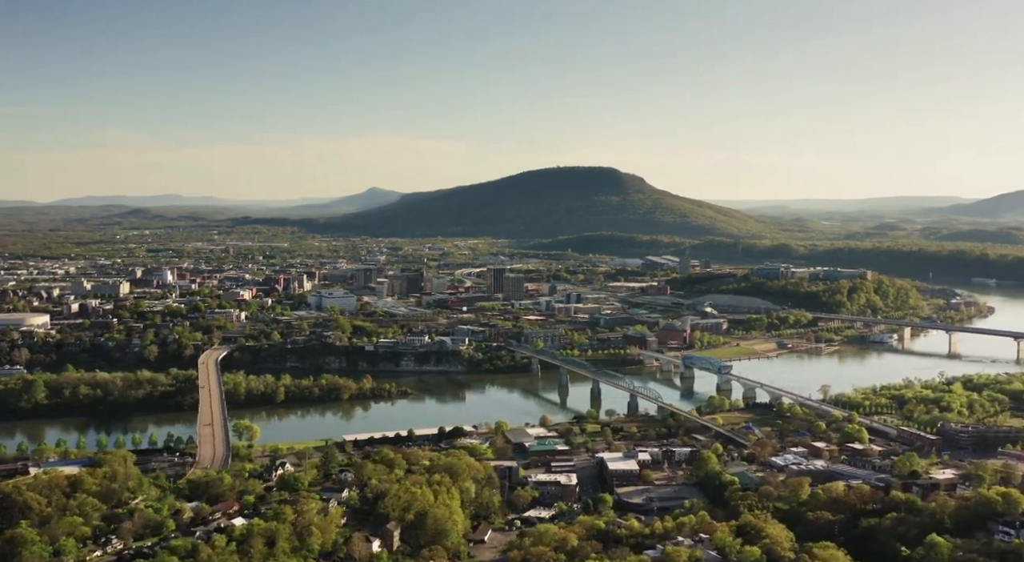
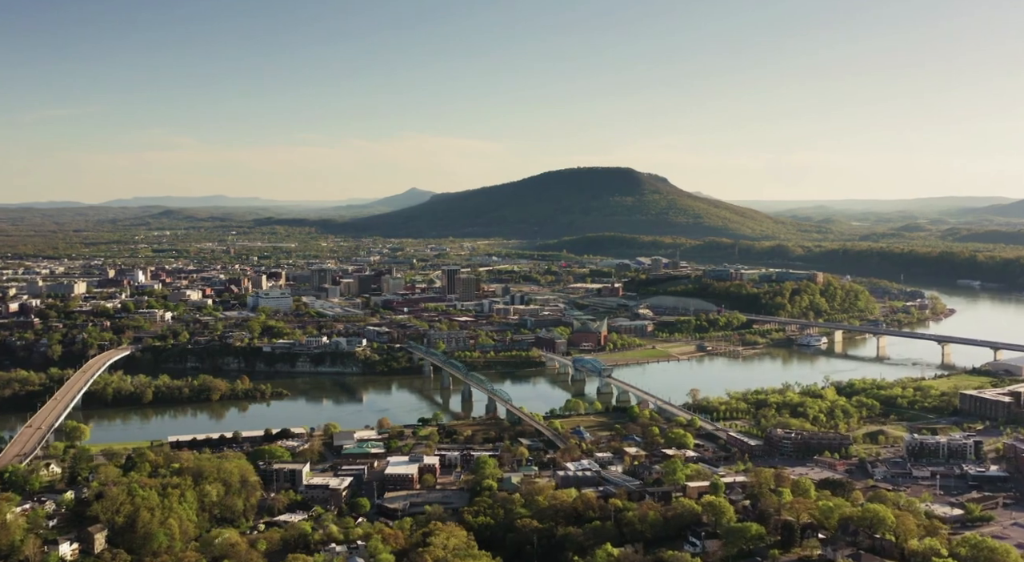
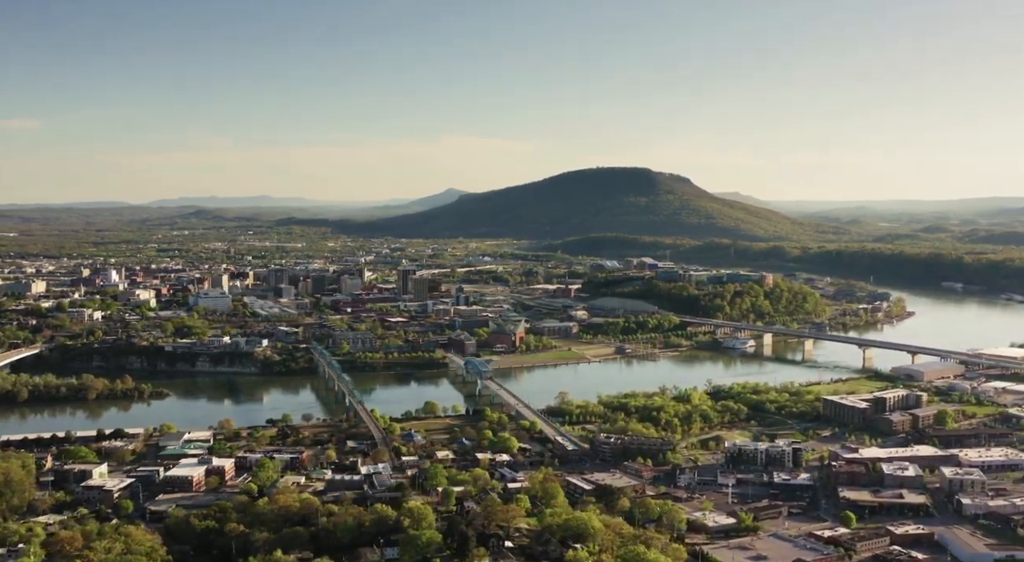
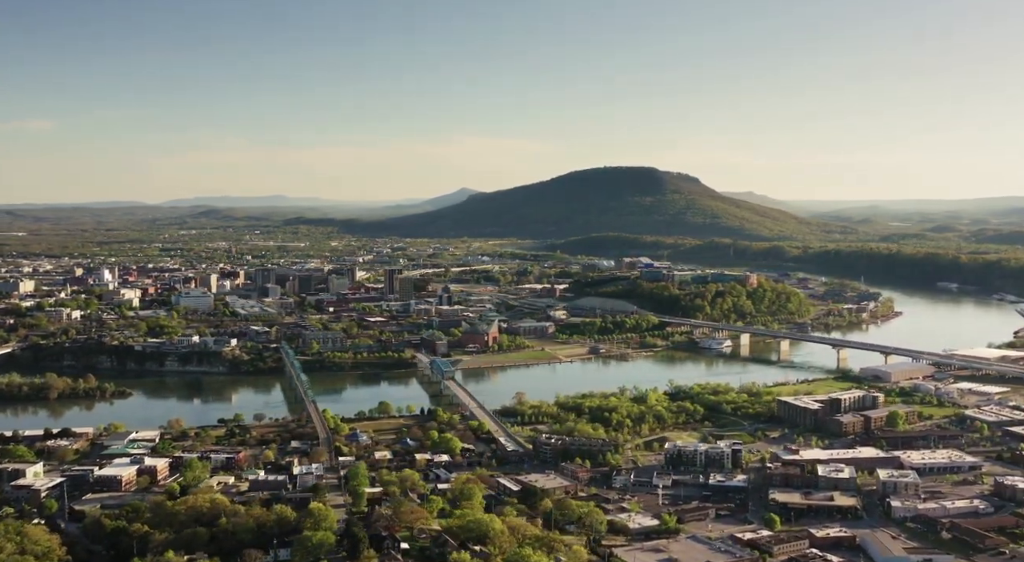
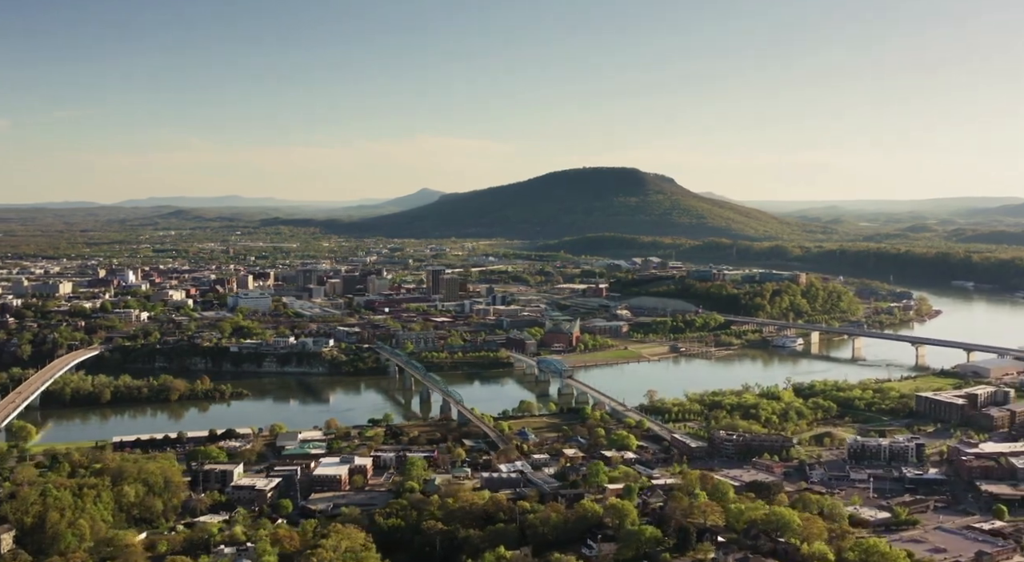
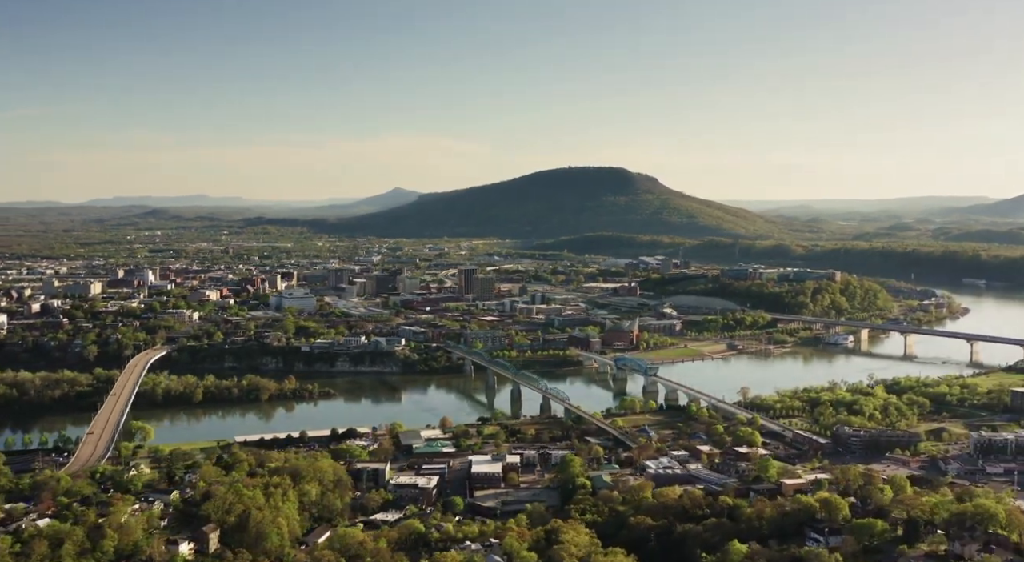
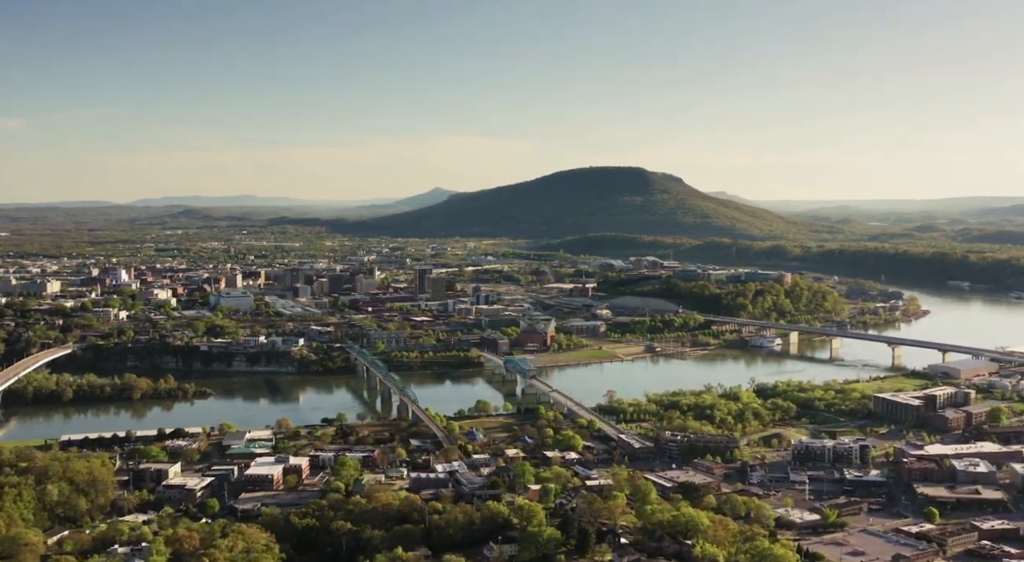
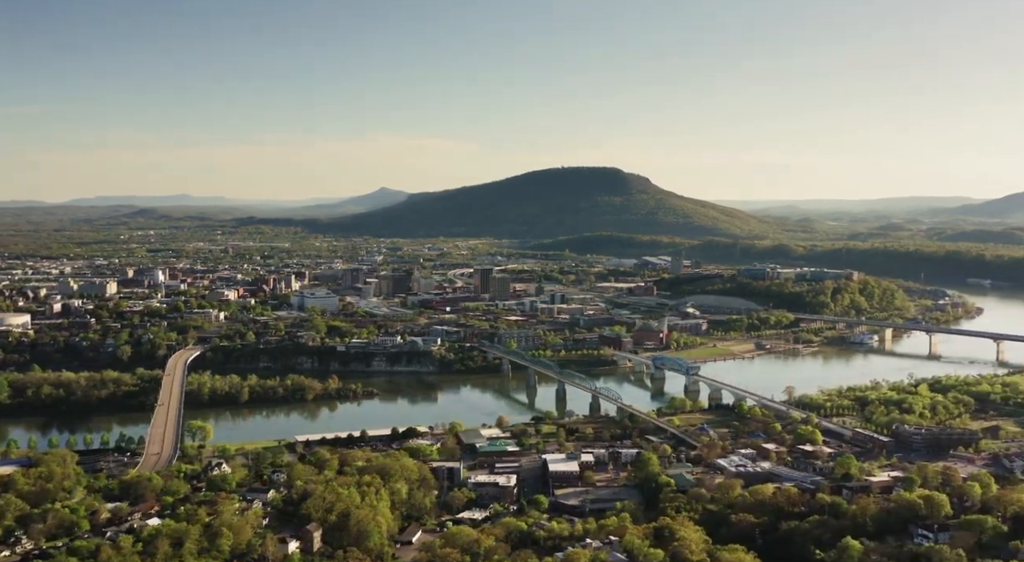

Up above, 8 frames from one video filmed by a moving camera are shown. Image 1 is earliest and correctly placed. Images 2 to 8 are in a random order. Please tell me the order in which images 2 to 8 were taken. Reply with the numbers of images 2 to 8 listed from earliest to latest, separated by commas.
8, 6, 2, 5, 7, 3, 4
